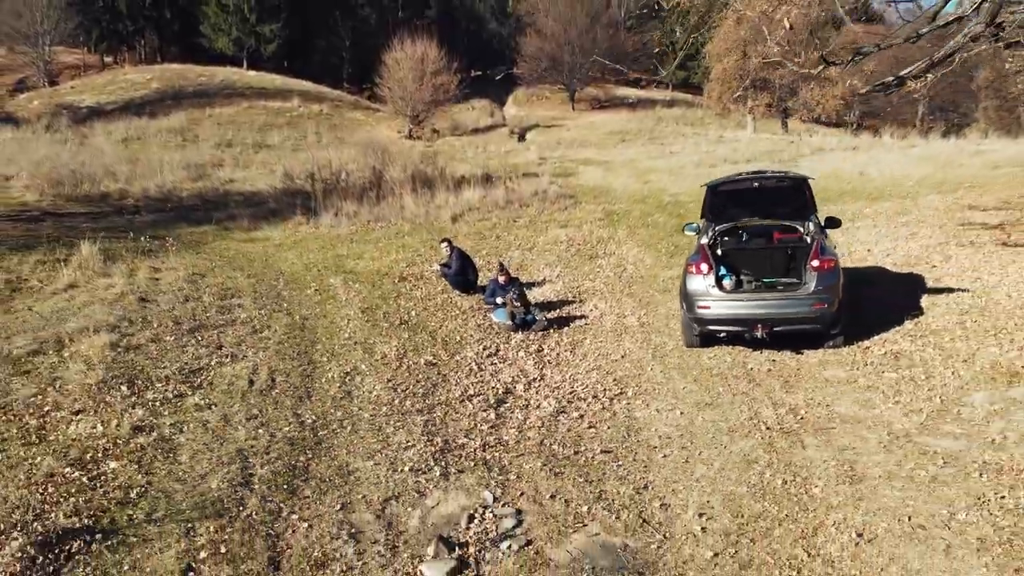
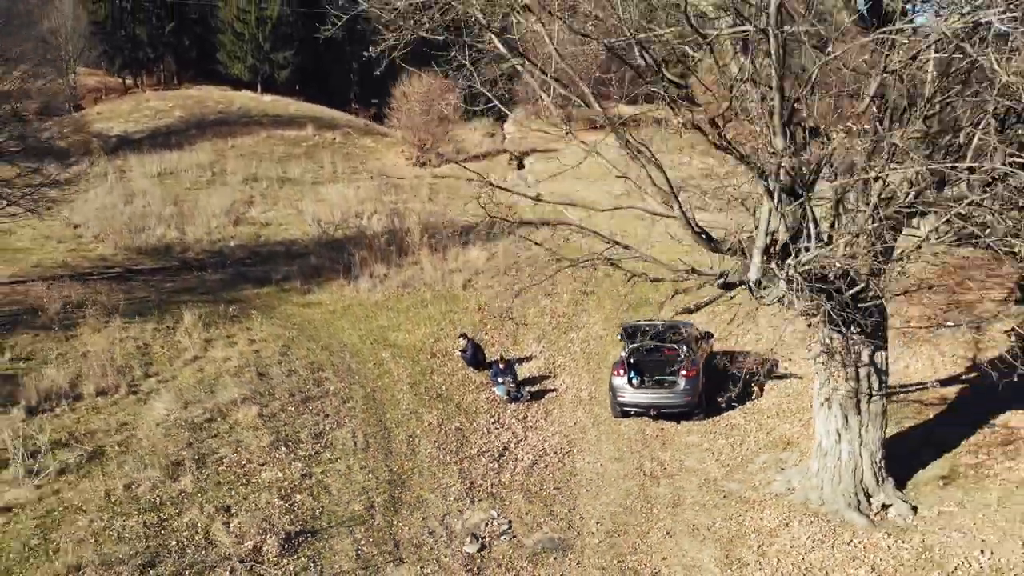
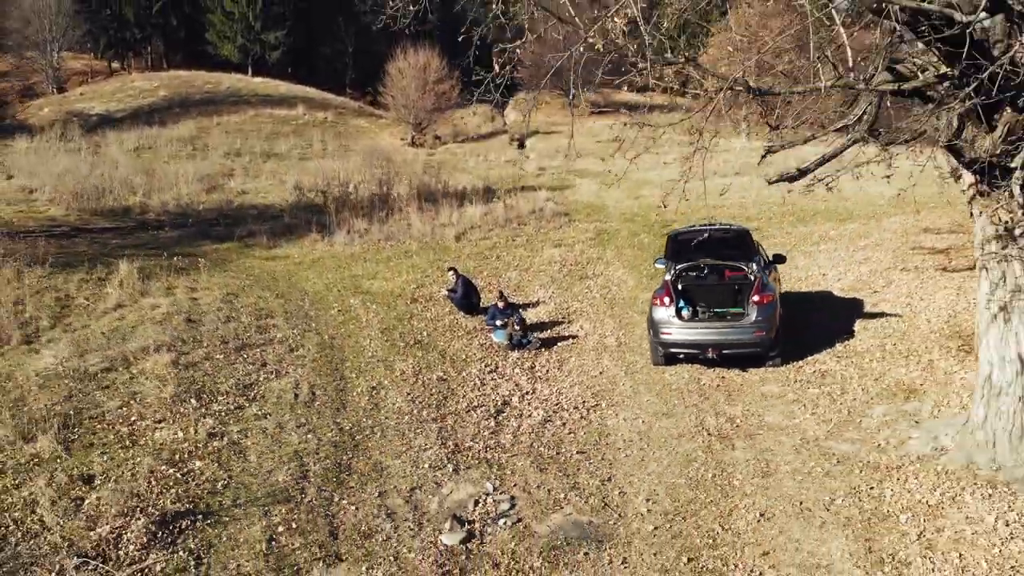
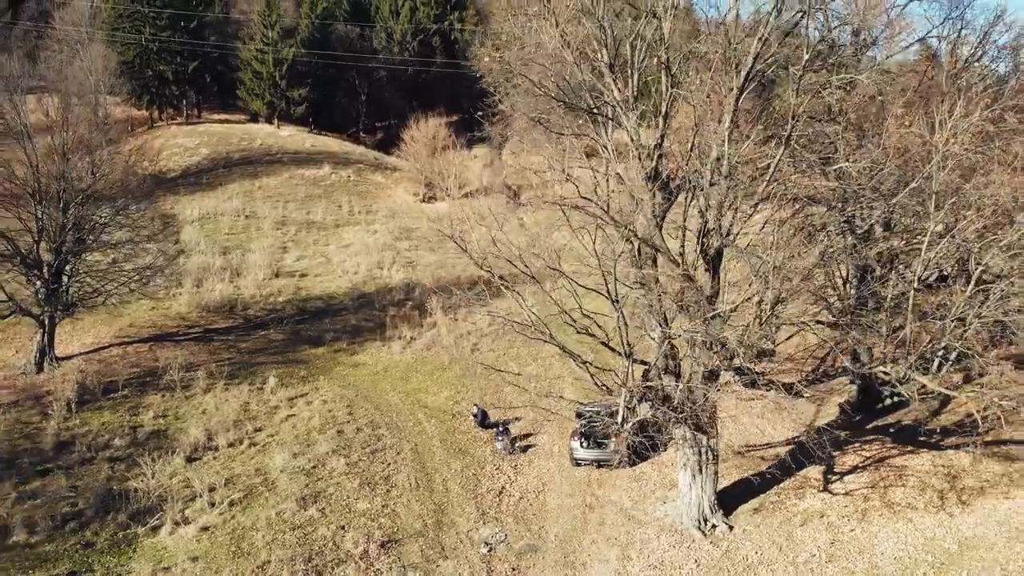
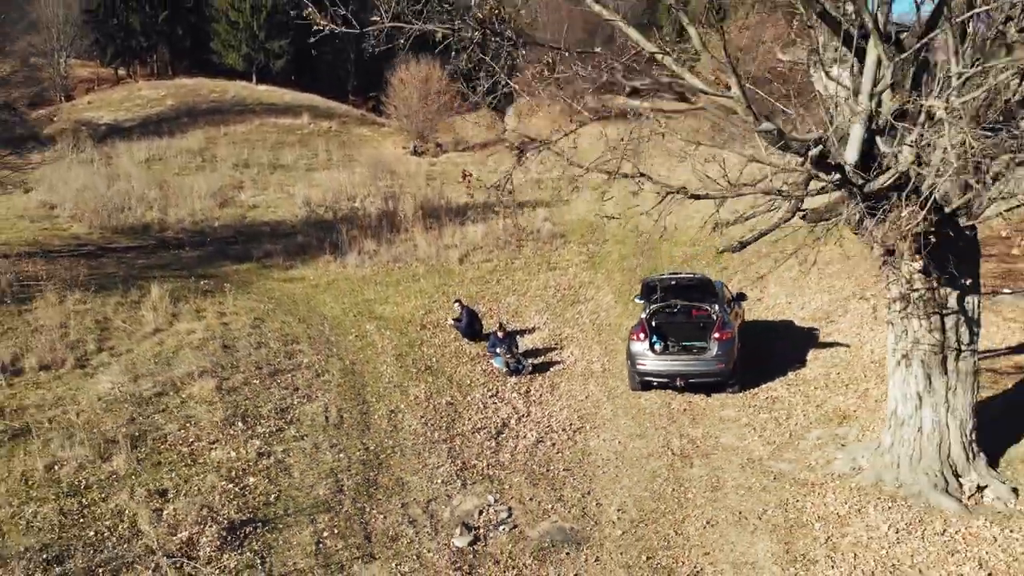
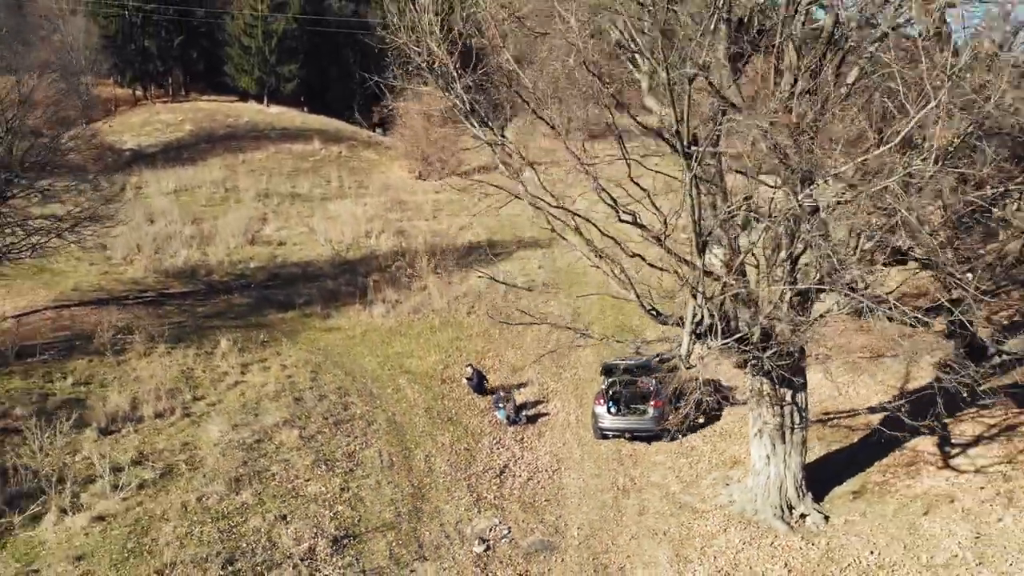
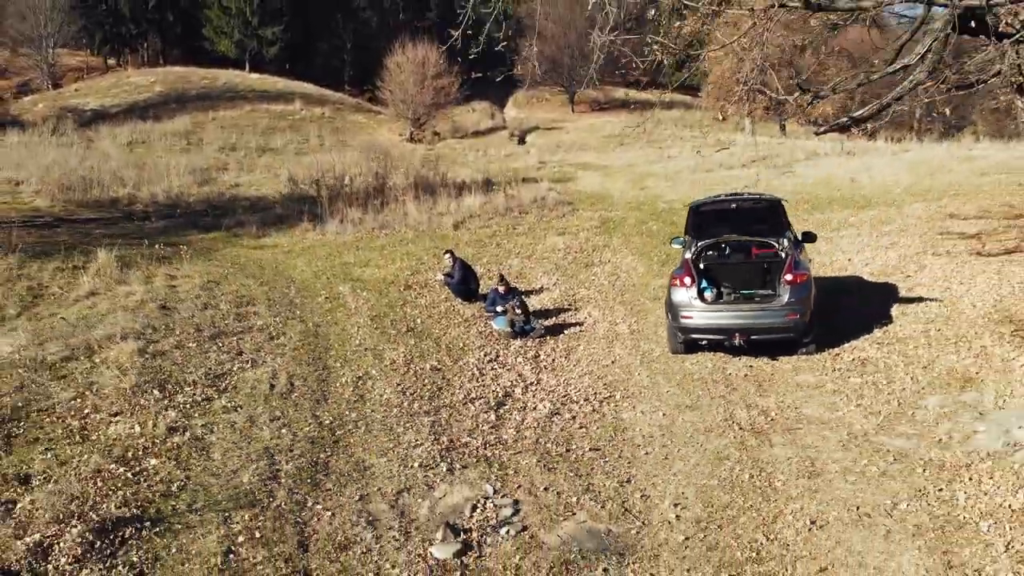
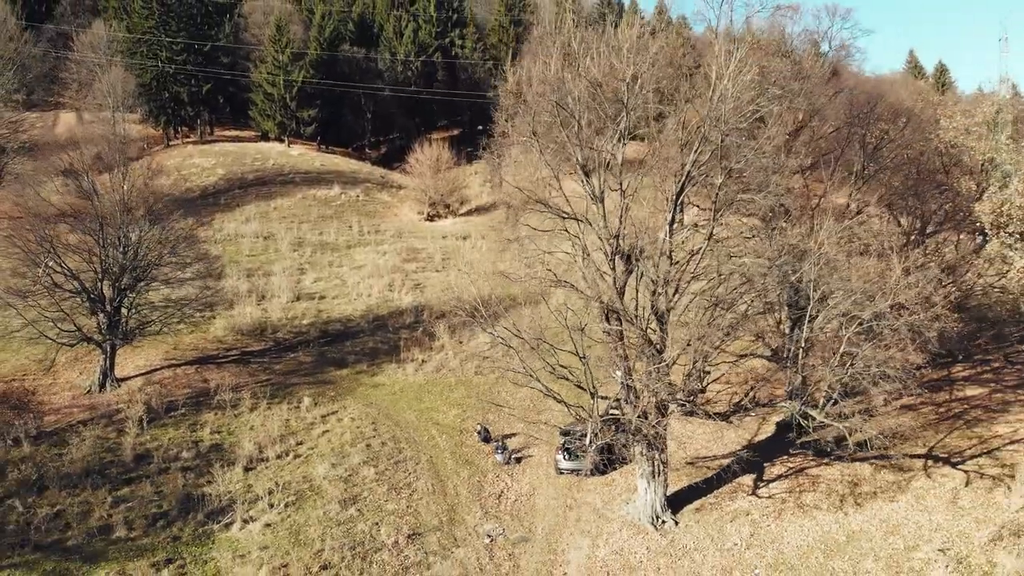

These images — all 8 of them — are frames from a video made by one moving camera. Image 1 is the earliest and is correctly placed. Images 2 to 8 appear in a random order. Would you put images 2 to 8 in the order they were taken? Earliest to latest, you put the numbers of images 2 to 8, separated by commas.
7, 3, 5, 2, 6, 4, 8
